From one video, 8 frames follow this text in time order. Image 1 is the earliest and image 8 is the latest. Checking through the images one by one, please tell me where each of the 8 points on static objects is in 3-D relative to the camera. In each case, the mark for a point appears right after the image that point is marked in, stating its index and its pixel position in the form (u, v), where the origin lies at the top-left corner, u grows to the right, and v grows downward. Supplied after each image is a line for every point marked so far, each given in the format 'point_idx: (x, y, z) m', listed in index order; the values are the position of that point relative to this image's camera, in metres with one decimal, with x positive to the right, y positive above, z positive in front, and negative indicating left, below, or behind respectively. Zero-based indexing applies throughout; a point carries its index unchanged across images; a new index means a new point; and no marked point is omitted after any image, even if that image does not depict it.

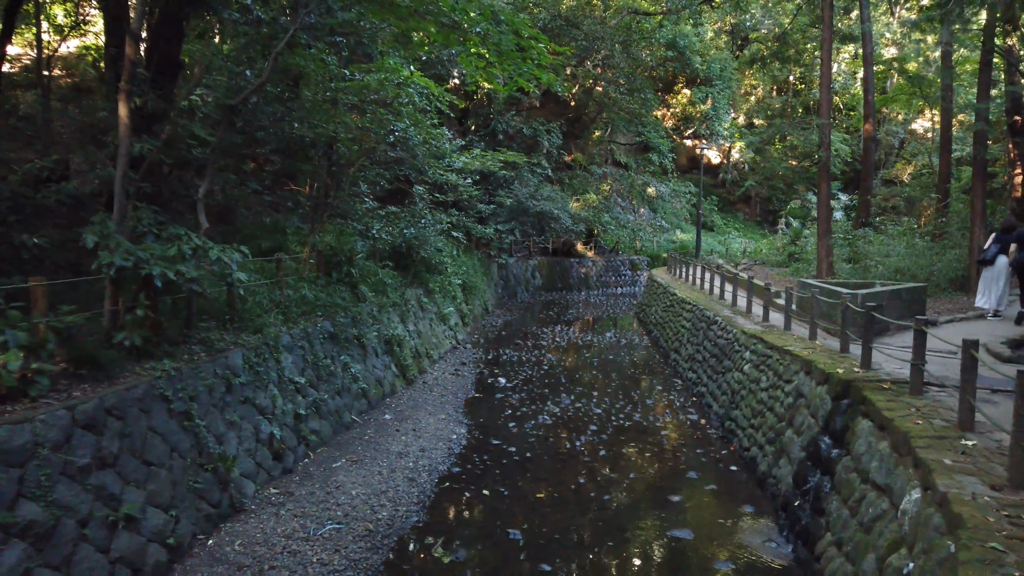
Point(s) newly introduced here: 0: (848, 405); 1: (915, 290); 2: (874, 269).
0: (+2.9, -1.0, +5.7) m
1: (+5.7, 0.0, +9.4) m
2: (+8.0, +0.4, +14.8) m
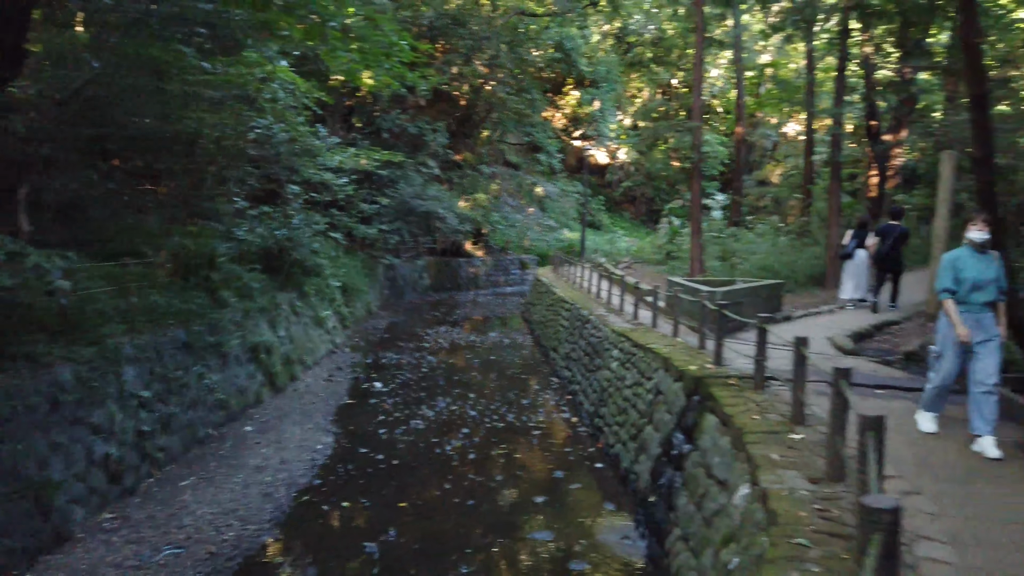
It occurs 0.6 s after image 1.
0: (+1.6, -1.0, +5.9) m
1: (+3.9, 0.0, +9.9) m
2: (+5.3, +0.5, +15.6) m
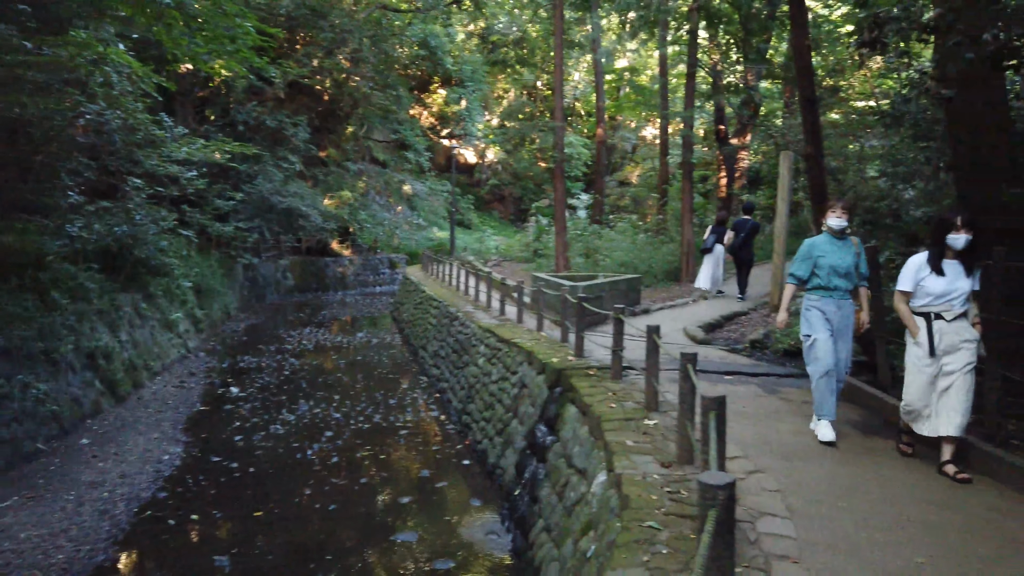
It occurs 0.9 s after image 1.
0: (+0.4, -0.9, +6.0) m
1: (+1.8, +0.1, +10.4) m
2: (+2.2, +0.6, +16.2) m
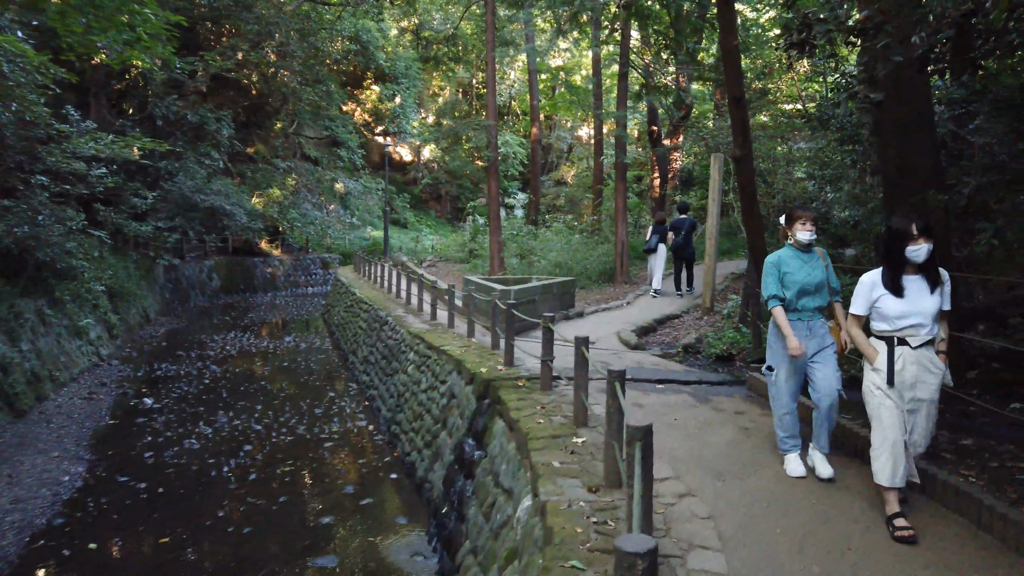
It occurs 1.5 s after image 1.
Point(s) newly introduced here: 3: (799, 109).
0: (-0.2, -1.0, +5.7) m
1: (+0.8, +0.1, +10.2) m
2: (+0.6, +0.6, +16.0) m
3: (+4.9, +3.1, +11.5) m
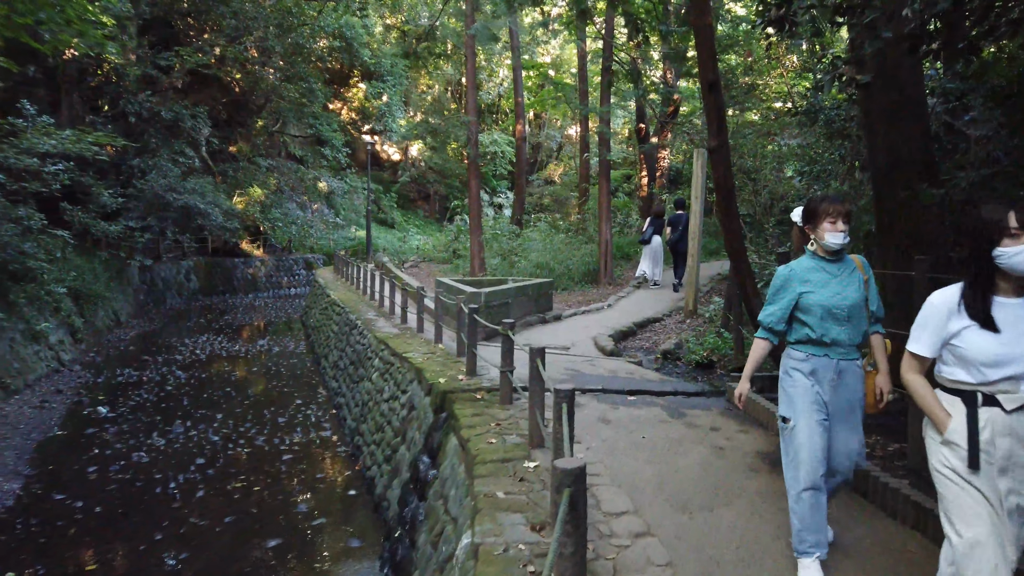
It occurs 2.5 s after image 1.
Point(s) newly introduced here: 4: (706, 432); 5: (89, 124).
0: (-0.5, -1.0, +5.2) m
1: (+0.4, 0.0, +9.8) m
2: (+0.2, +0.6, +15.6) m
3: (+4.5, +3.0, +11.1) m
4: (+1.3, -1.0, +4.6) m
5: (-11.1, +4.3, +17.6) m
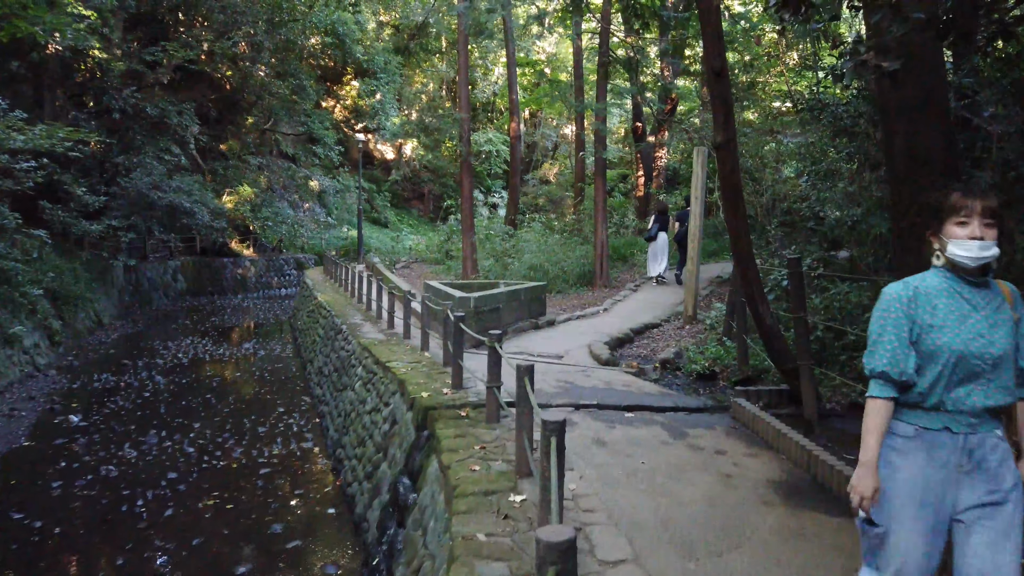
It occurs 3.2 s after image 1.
0: (-0.6, -1.1, +4.8) m
1: (+0.3, 0.0, +9.3) m
2: (+0.1, +0.5, +15.1) m
3: (+4.4, +3.0, +10.7) m
4: (+1.2, -1.0, +4.2) m
5: (-11.2, +4.3, +17.1) m
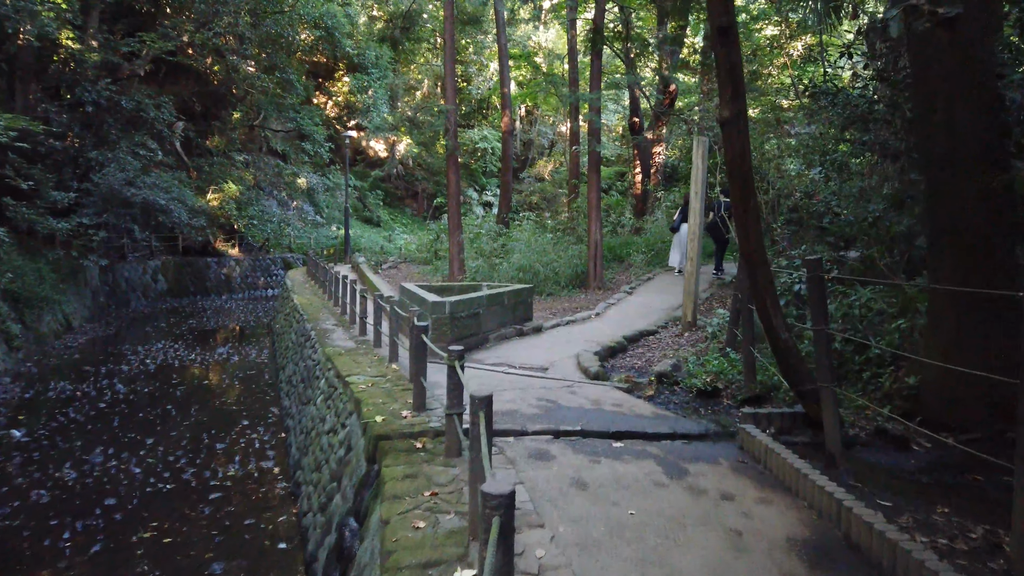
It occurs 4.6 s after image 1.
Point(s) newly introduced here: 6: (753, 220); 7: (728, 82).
0: (-0.8, -1.1, +4.0) m
1: (+0.1, 0.0, +8.6) m
2: (-0.2, +0.5, +14.4) m
3: (+4.2, +2.9, +9.9) m
4: (+1.0, -1.1, +3.4) m
5: (-11.5, +4.3, +16.3) m
6: (+1.5, +0.4, +4.3) m
7: (+1.3, +1.2, +4.2) m
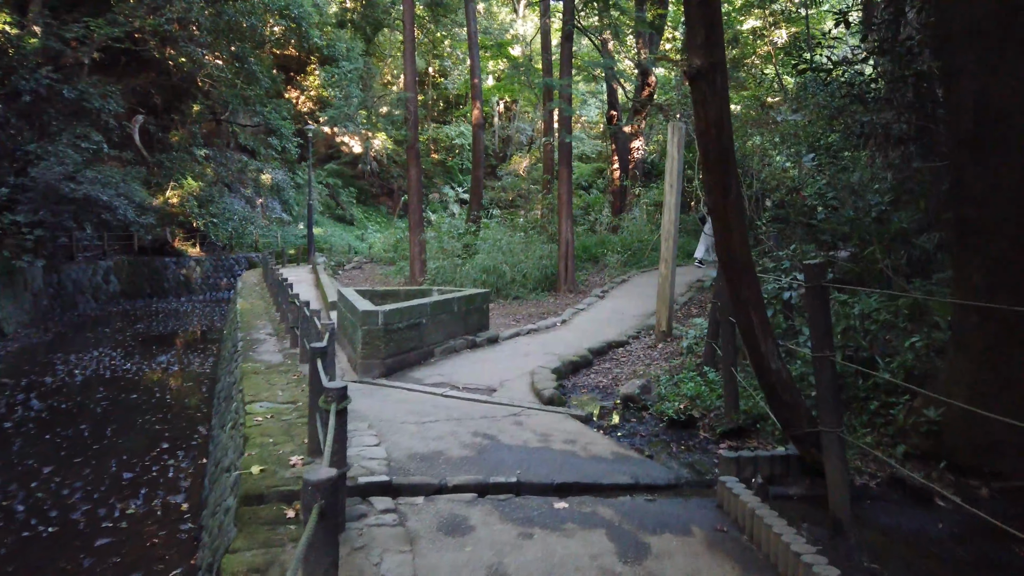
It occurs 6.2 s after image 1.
0: (-1.3, -1.2, +3.0) m
1: (-0.4, -0.1, +7.6) m
2: (-0.8, +0.4, +13.4) m
3: (+3.6, +2.9, +9.0) m
4: (+0.6, -1.2, +2.4) m
5: (-12.2, +4.2, +15.1) m
6: (+1.1, +0.4, +3.3) m
7: (+0.9, +1.2, +3.2) m
